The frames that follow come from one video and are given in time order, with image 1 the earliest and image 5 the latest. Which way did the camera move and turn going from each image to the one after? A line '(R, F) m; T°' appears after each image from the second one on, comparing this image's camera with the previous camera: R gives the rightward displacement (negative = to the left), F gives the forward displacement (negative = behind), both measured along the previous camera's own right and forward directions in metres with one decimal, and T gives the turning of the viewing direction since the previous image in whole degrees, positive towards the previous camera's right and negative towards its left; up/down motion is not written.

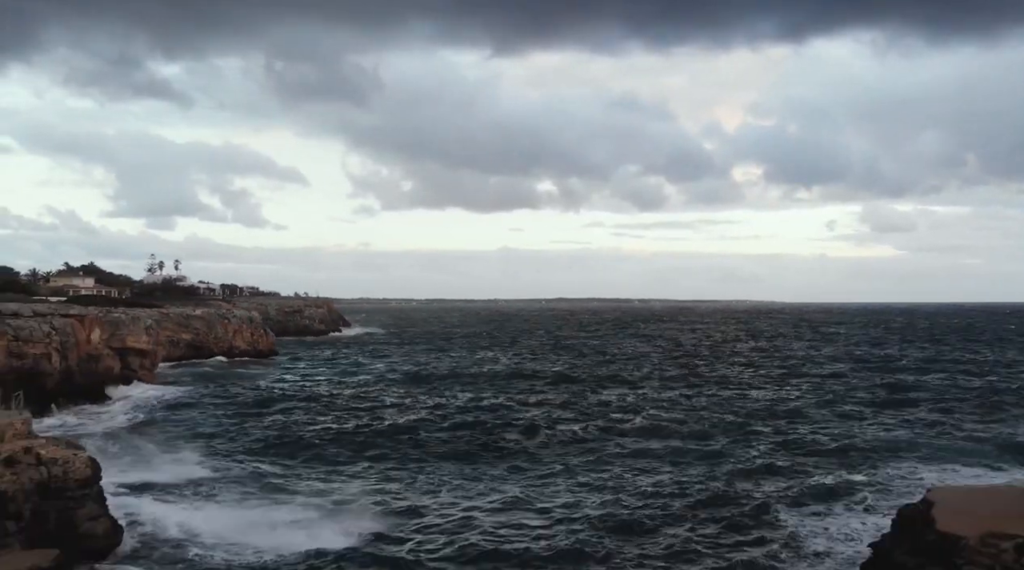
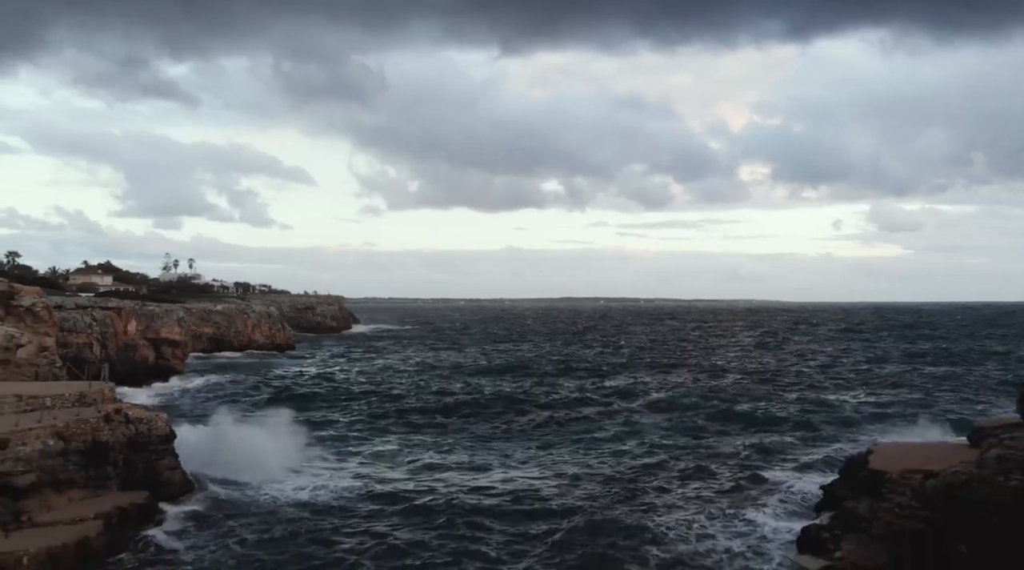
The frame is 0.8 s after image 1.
(-0.2, -3.7) m; 0°
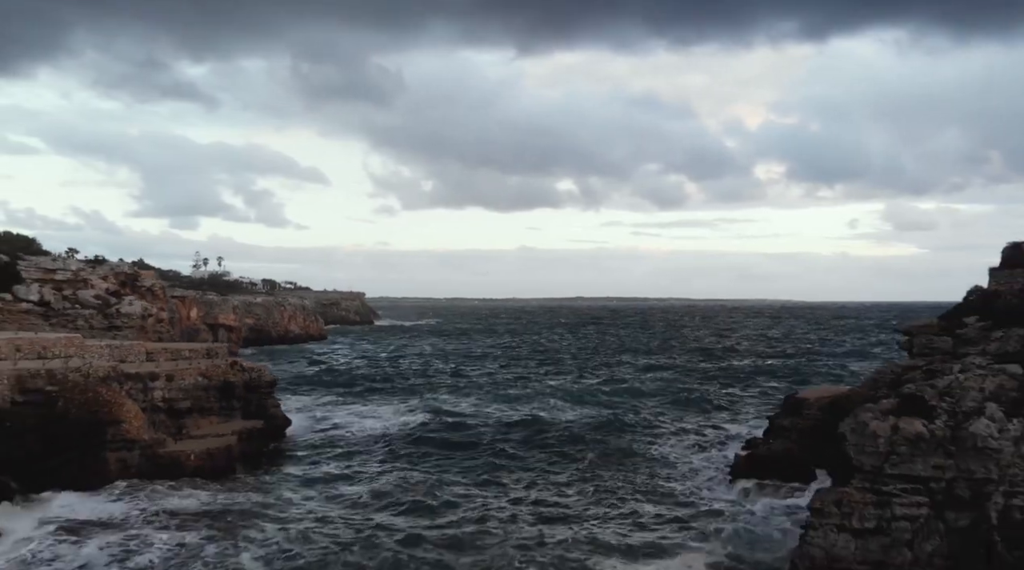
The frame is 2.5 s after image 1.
(-0.3, -7.2) m; -1°
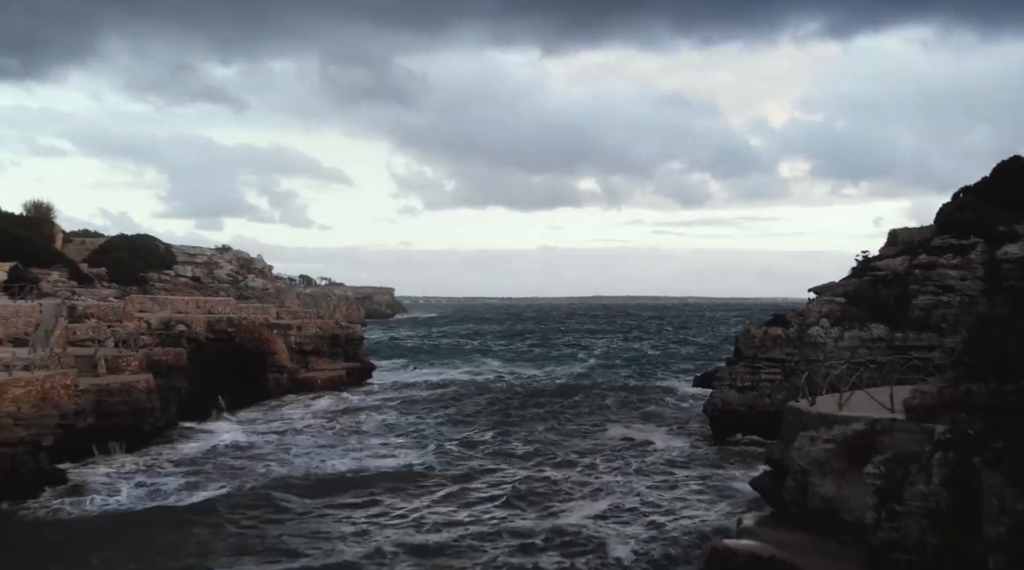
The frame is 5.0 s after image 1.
(-0.3, -10.6) m; -1°
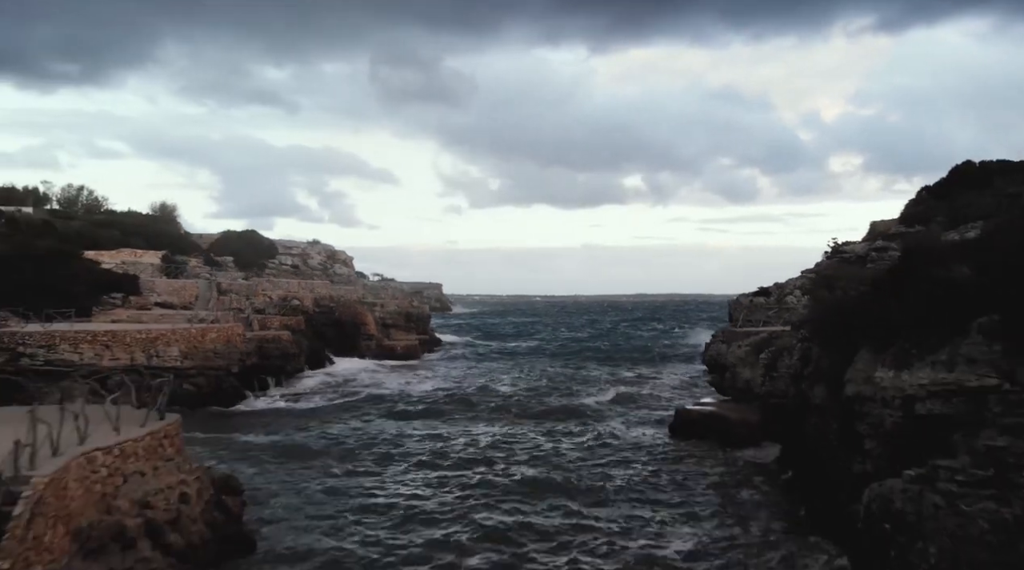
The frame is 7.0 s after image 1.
(0.0, -7.9) m; -3°
